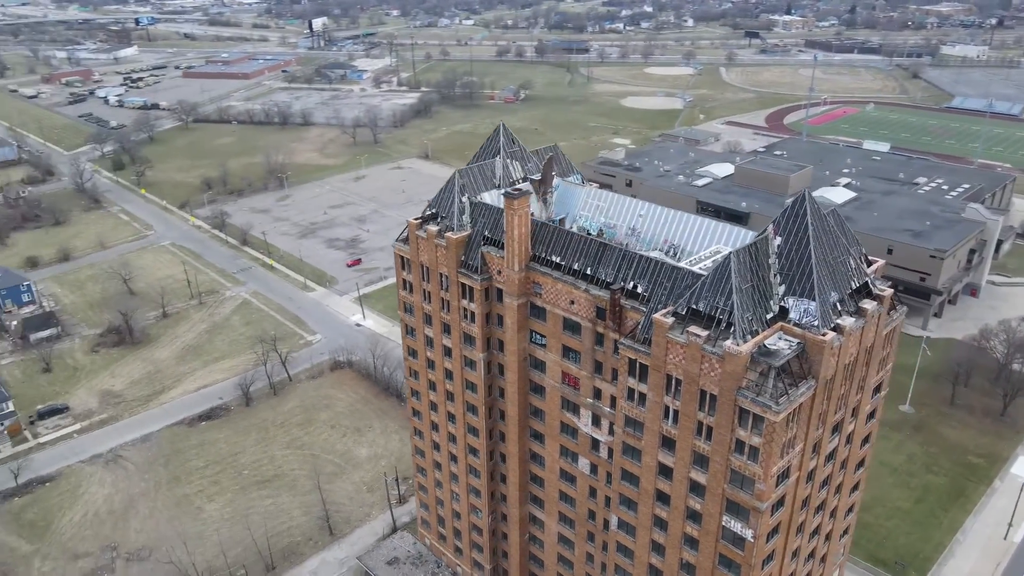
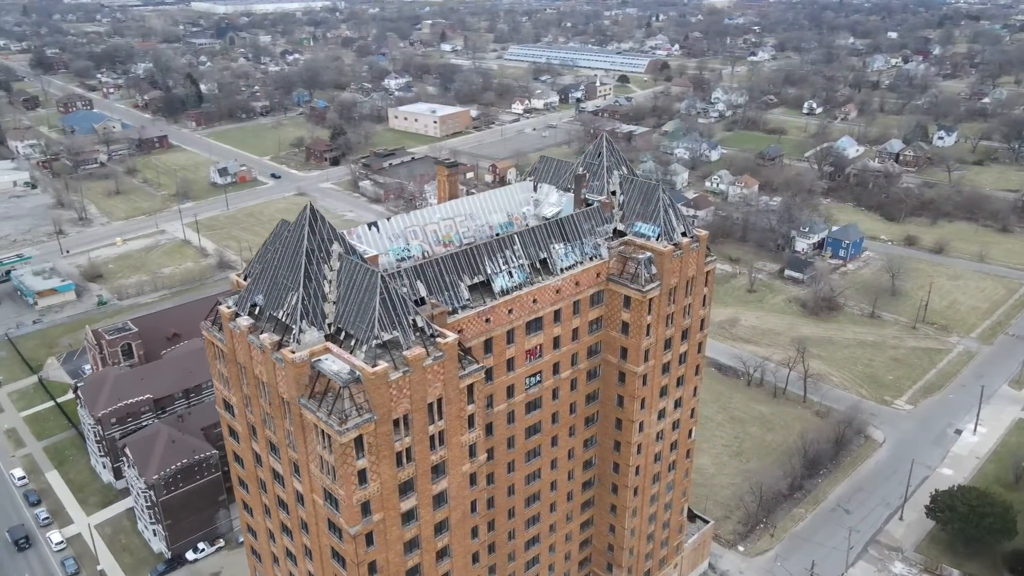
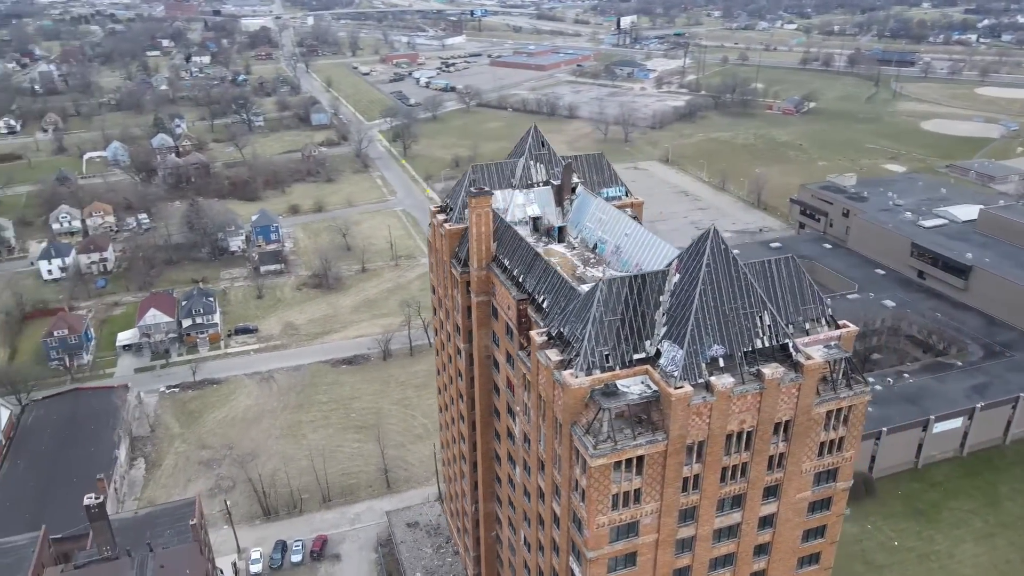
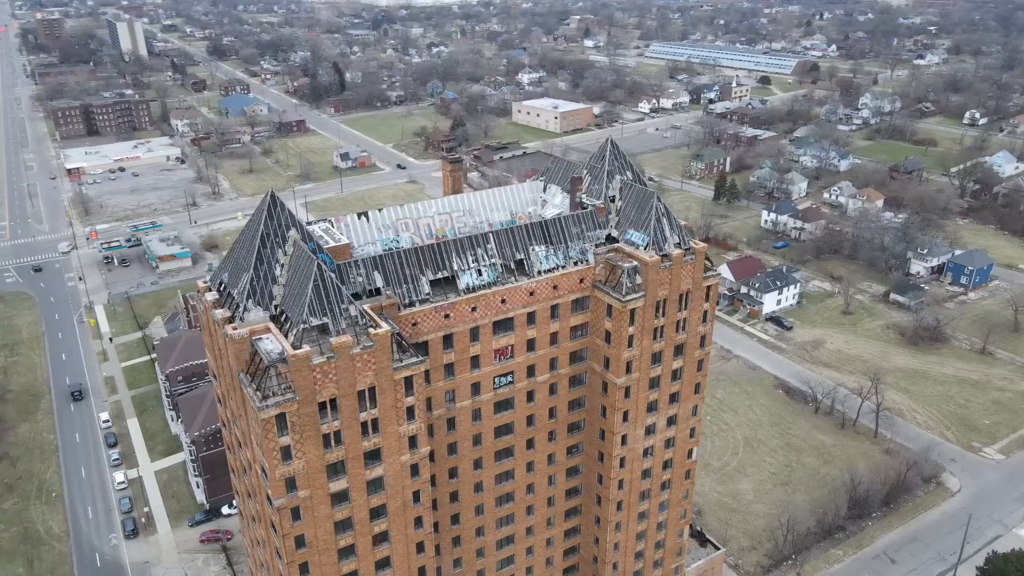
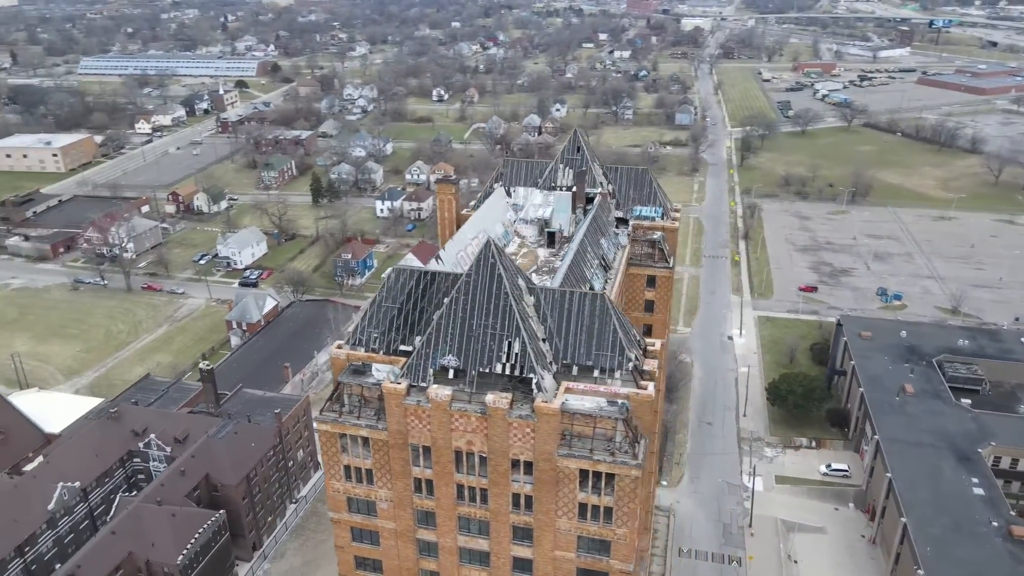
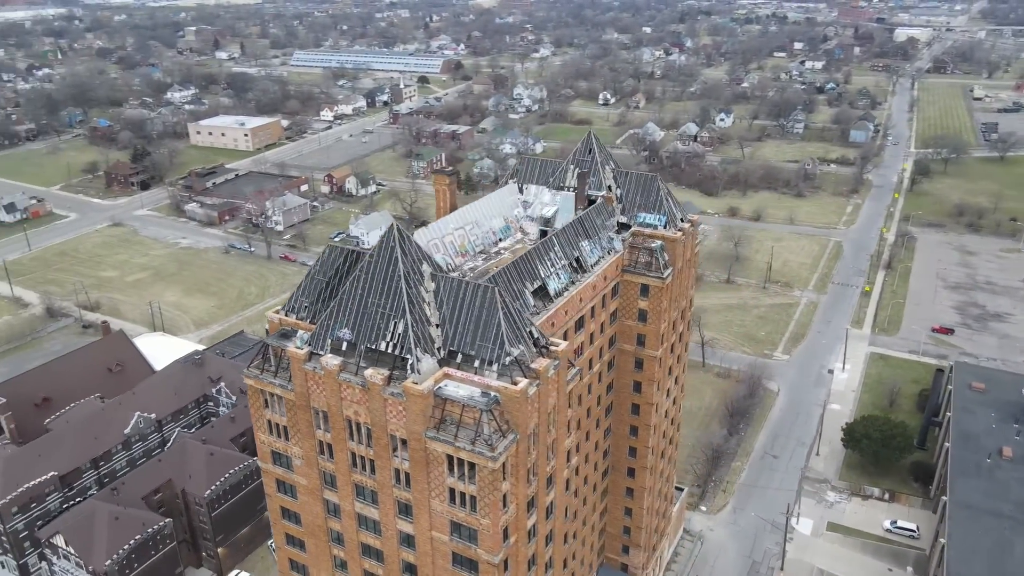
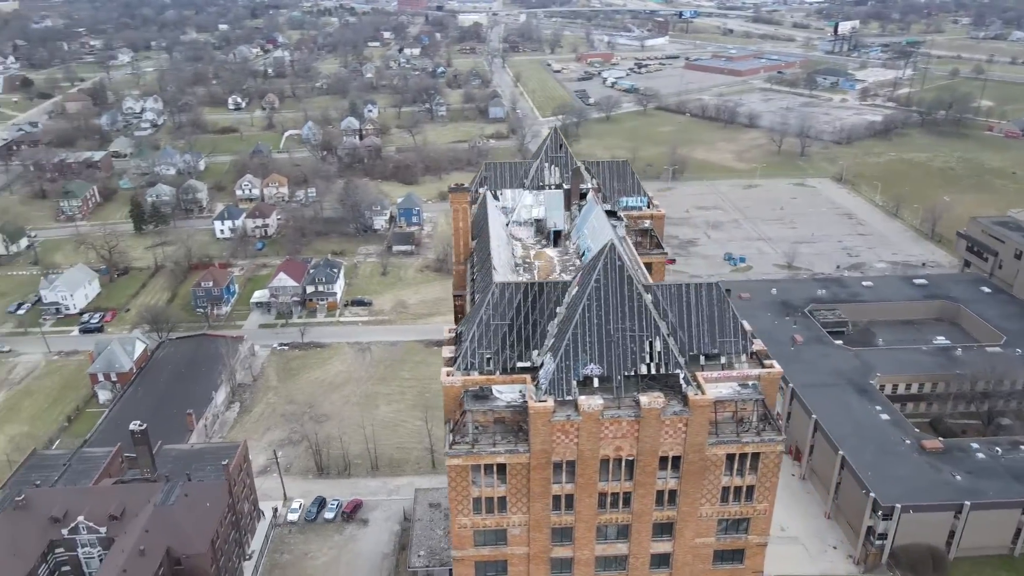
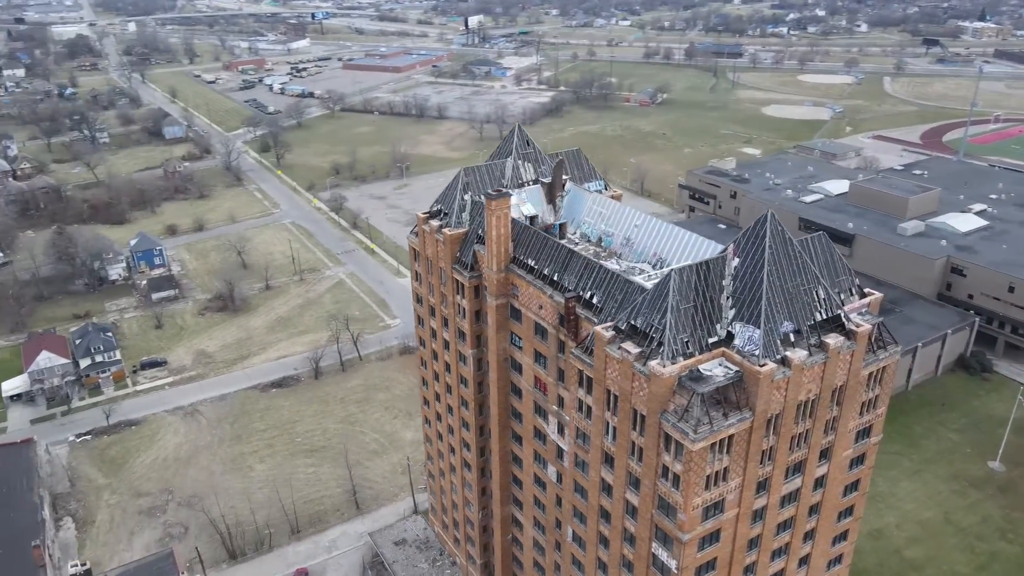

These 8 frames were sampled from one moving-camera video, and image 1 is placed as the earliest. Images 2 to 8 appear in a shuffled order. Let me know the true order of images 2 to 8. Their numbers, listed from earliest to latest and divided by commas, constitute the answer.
8, 3, 7, 5, 6, 2, 4
